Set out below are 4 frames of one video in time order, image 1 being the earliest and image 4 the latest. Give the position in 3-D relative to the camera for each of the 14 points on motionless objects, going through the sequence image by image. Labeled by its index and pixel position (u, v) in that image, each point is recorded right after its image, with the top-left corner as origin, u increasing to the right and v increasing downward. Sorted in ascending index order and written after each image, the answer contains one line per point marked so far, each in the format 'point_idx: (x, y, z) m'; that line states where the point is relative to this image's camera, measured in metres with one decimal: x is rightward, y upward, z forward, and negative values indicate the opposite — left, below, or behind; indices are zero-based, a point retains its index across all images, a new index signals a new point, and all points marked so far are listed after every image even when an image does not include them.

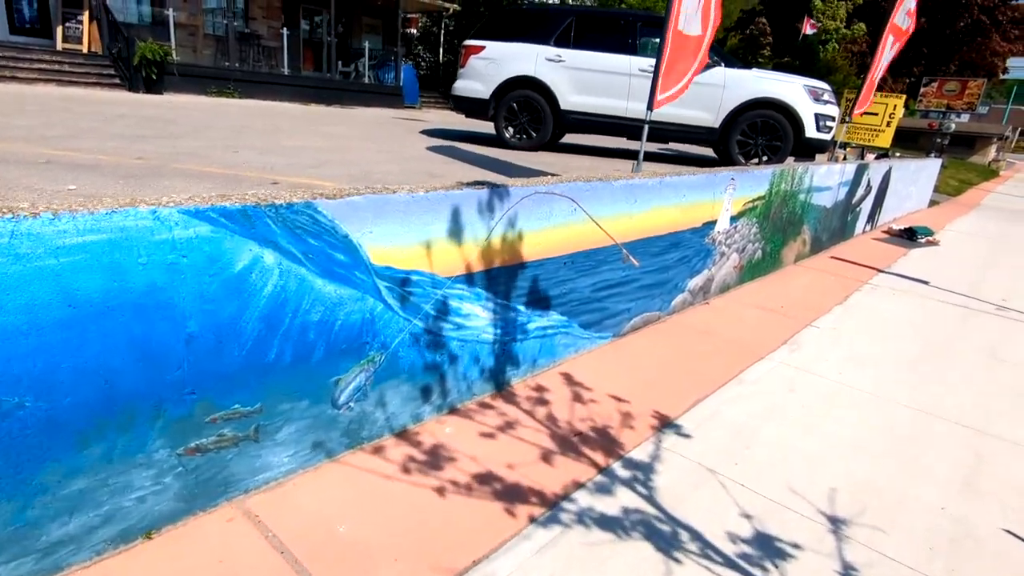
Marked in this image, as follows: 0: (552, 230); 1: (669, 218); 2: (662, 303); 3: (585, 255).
0: (+0.3, +0.4, +4.2) m
1: (+1.4, +0.6, +5.5) m
2: (+1.4, -0.1, +6.0) m
3: (+0.5, +0.2, +4.6) m
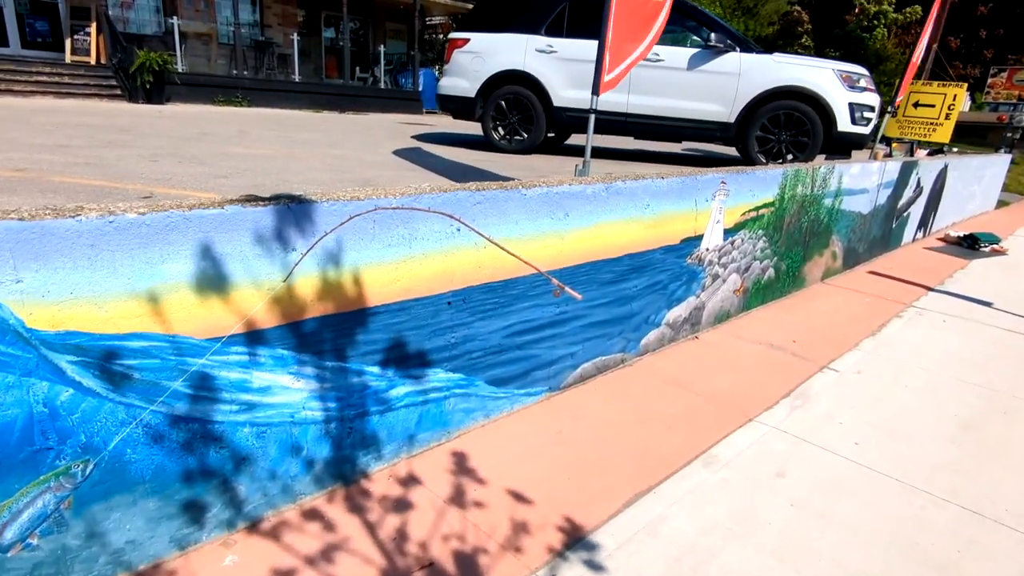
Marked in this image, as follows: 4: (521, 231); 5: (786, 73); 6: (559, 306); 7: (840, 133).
0: (-0.4, +0.1, +3.0) m
1: (+0.8, +0.4, +4.2) m
2: (+0.8, -0.4, +4.7) m
3: (-0.1, 0.0, +3.4) m
4: (+0.1, +0.3, +3.5) m
5: (+3.7, +2.9, +8.4) m
6: (+0.3, -0.1, +3.9) m
7: (+4.5, +2.2, +8.6) m
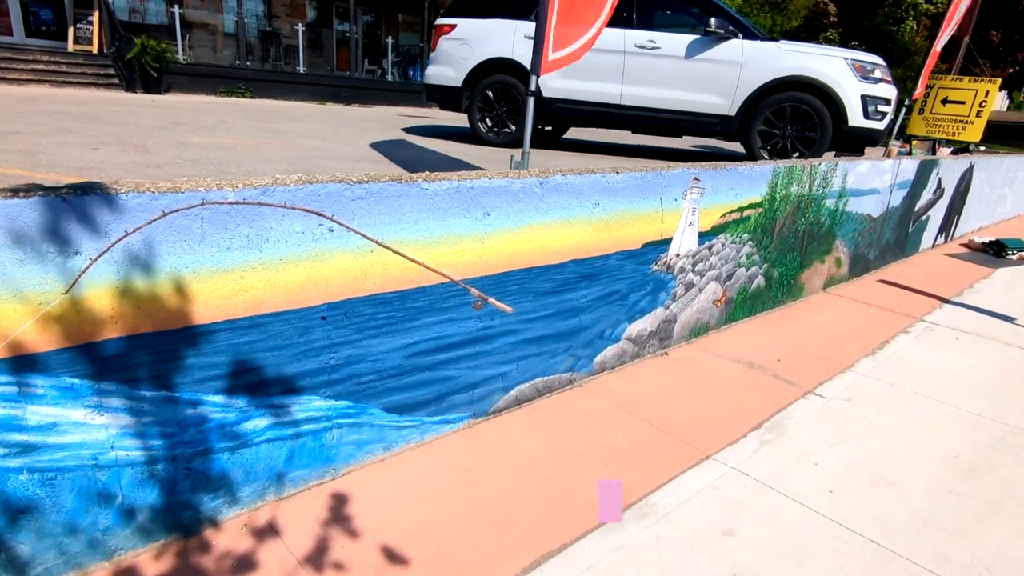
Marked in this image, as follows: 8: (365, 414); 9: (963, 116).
0: (-0.9, +0.1, +2.4) m
1: (+0.3, +0.3, +3.7) m
2: (+0.4, -0.5, +4.1) m
3: (-0.6, -0.1, +2.9) m
4: (-0.4, +0.3, +2.9) m
5: (+3.5, +2.8, +7.7) m
6: (-0.2, -0.2, +3.4) m
7: (+4.3, +2.0, +7.9) m
8: (-0.7, -0.6, +3.0) m
9: (+8.4, +3.2, +11.6) m
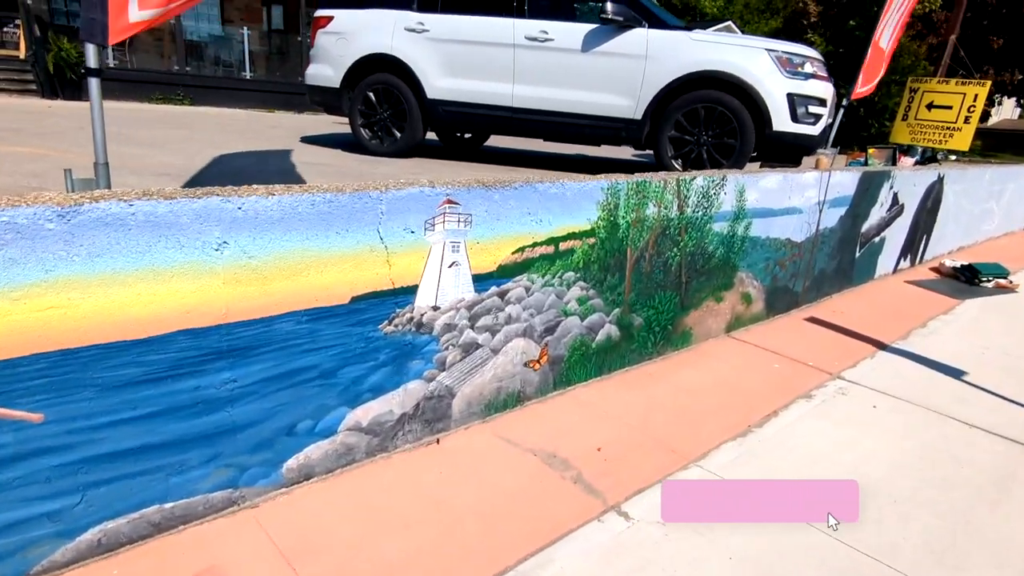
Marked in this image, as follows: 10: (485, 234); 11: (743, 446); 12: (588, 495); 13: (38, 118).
0: (-2.6, -0.2, +1.1) m
1: (-1.3, 0.0, +2.3) m
2: (-1.2, -0.8, +2.7) m
3: (-2.3, -0.4, +1.6) m
4: (-2.1, -0.1, +1.6) m
5: (+1.9, +2.4, +6.4) m
6: (-1.8, -0.5, +2.1) m
7: (+2.7, +1.6, +6.5) m
8: (-2.4, -0.9, +1.7) m
9: (+6.9, +2.7, +10.2) m
10: (-0.1, +0.3, +3.4) m
11: (+1.4, -1.0, +3.8) m
12: (+0.4, -1.1, +3.2) m
13: (-6.9, +2.5, +9.2) m
